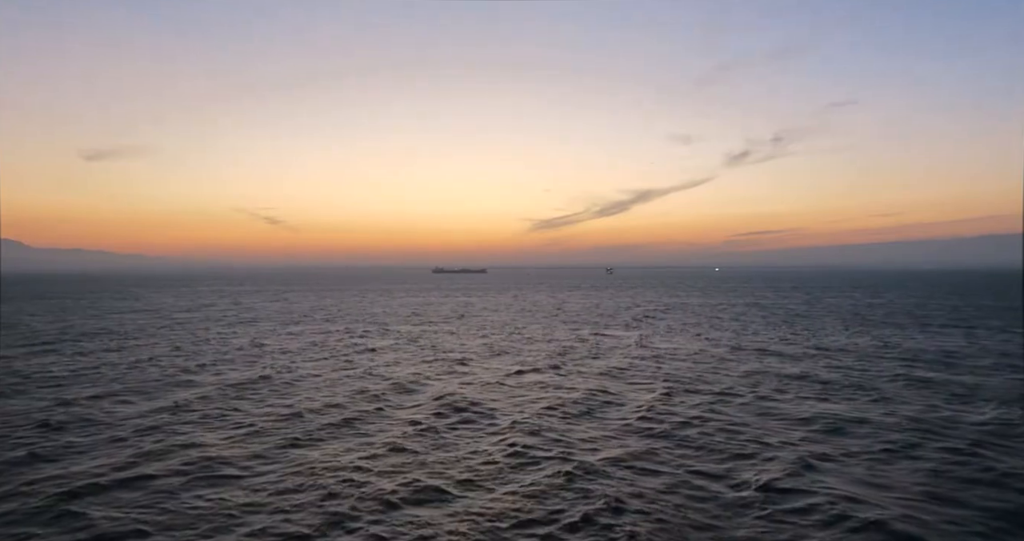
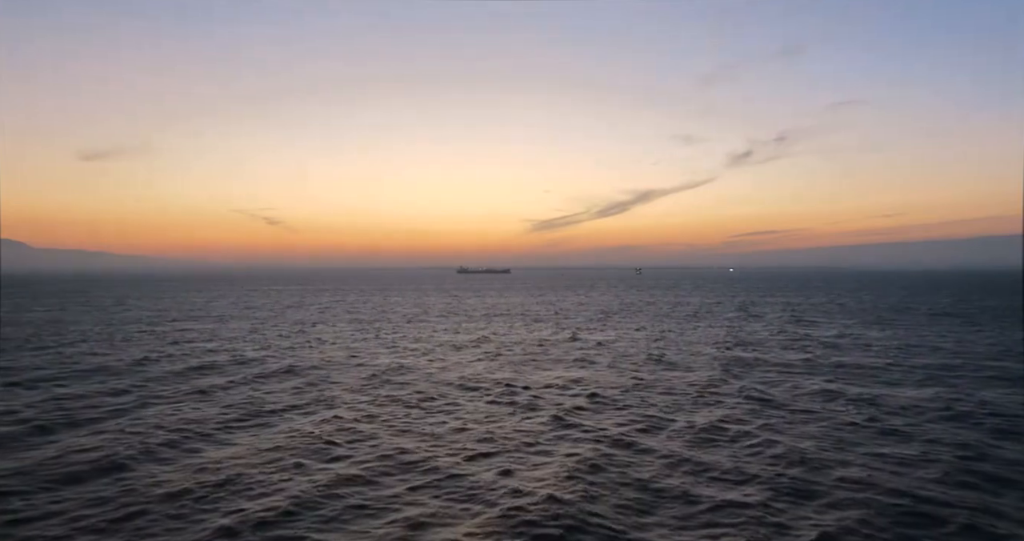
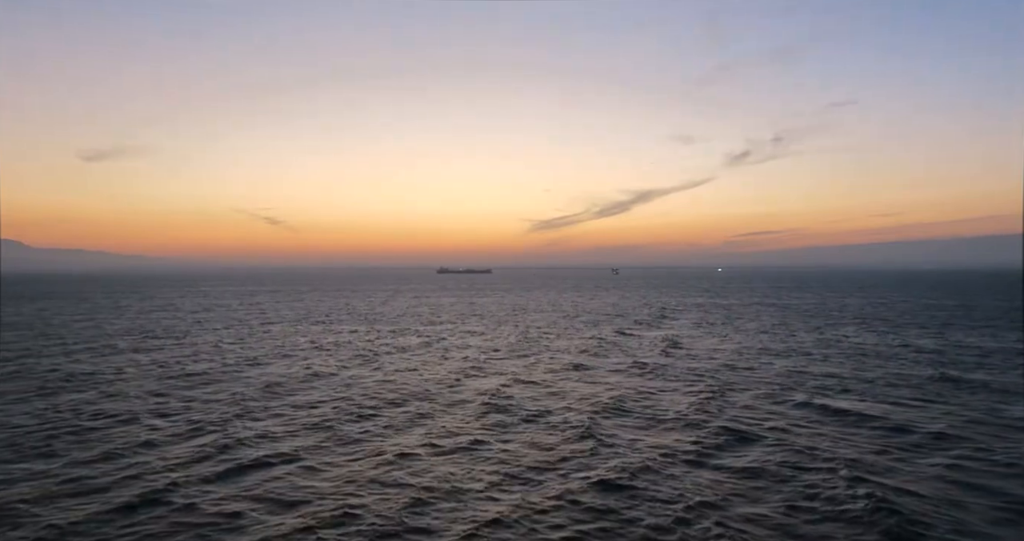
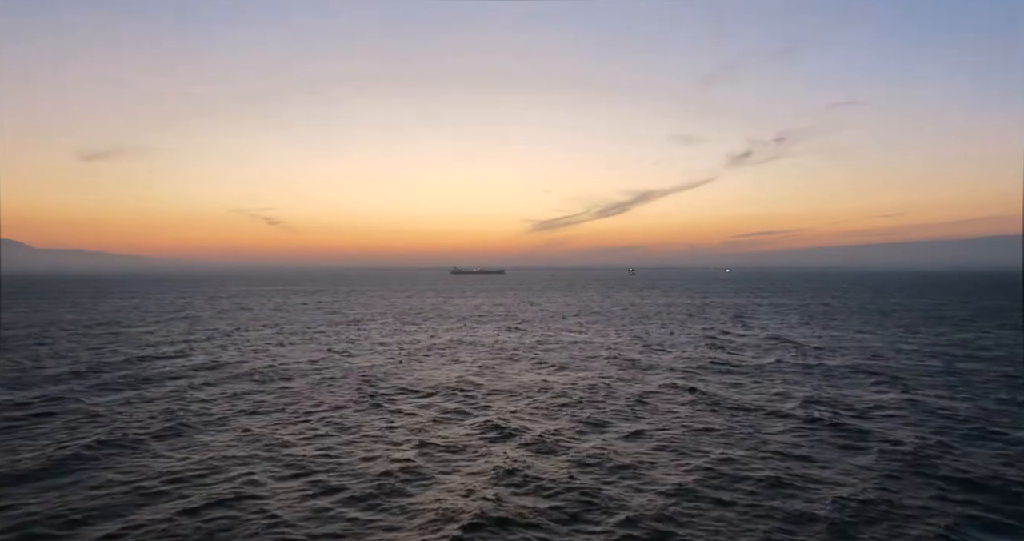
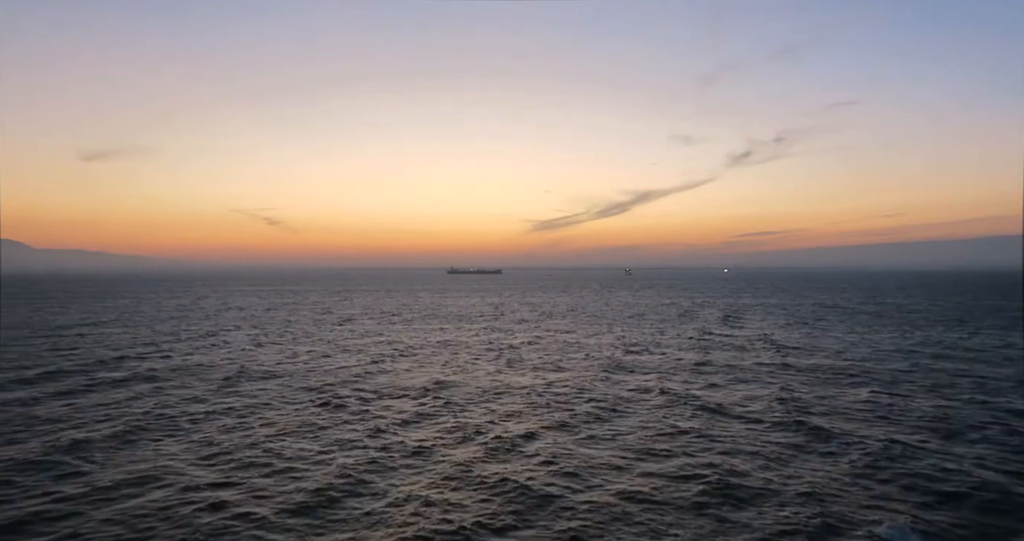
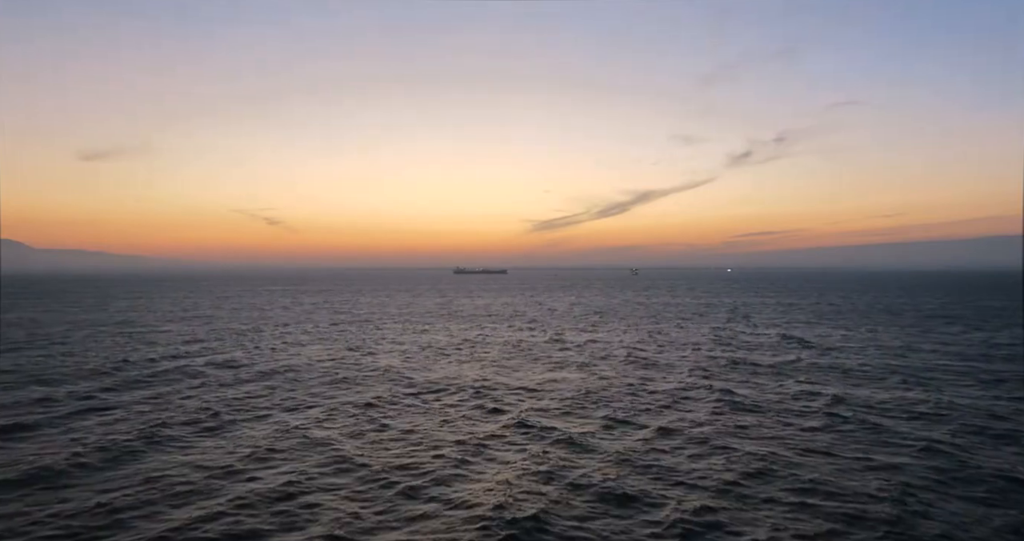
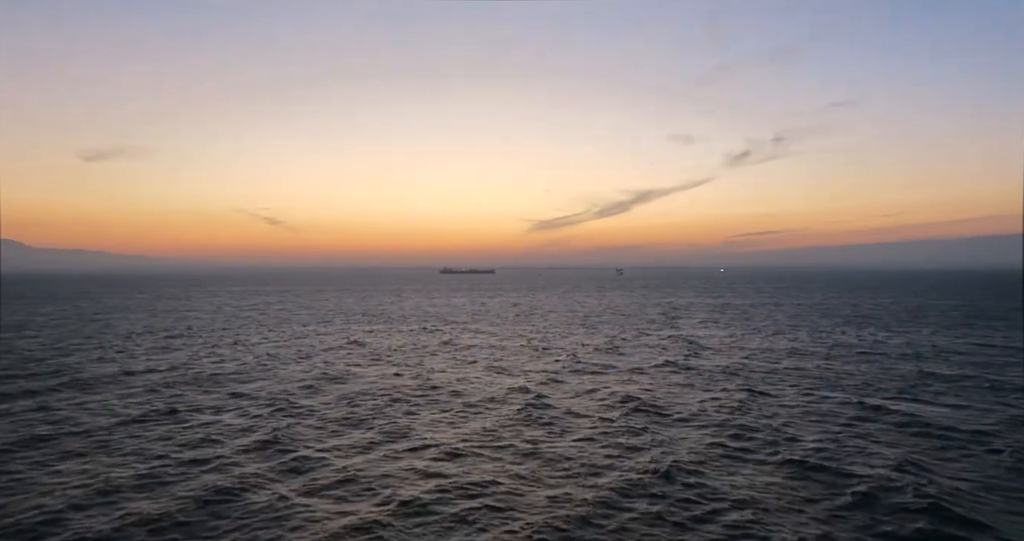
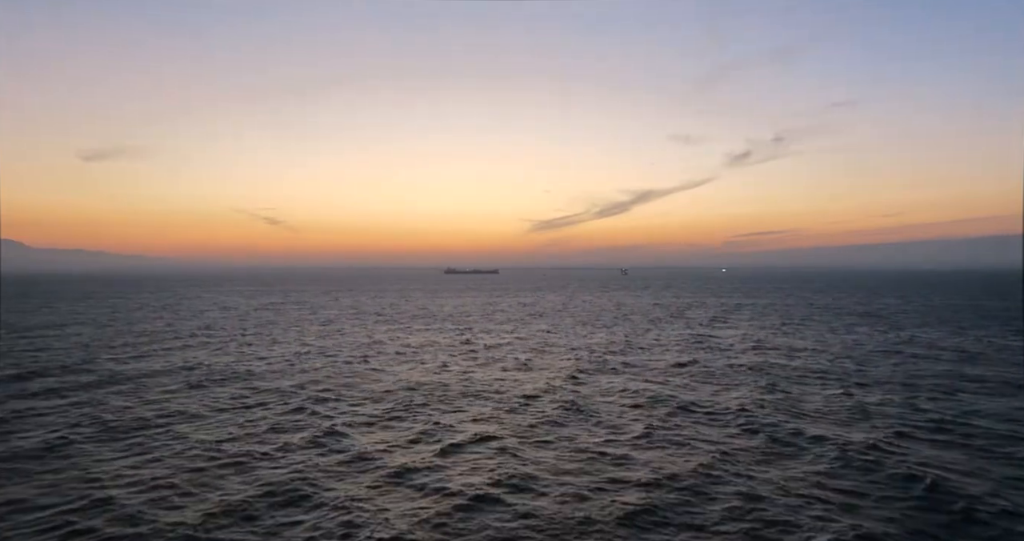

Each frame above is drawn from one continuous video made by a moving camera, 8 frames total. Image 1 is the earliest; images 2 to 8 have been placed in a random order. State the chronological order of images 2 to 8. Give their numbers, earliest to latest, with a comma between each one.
3, 7, 8, 5, 4, 6, 2
